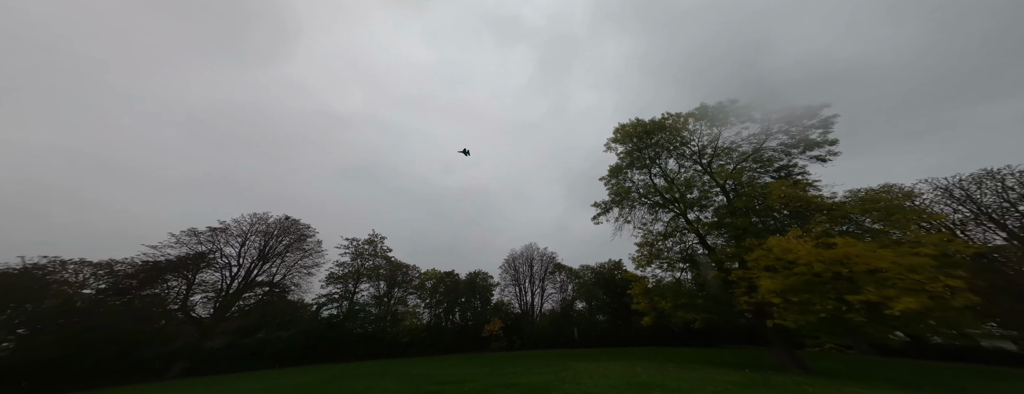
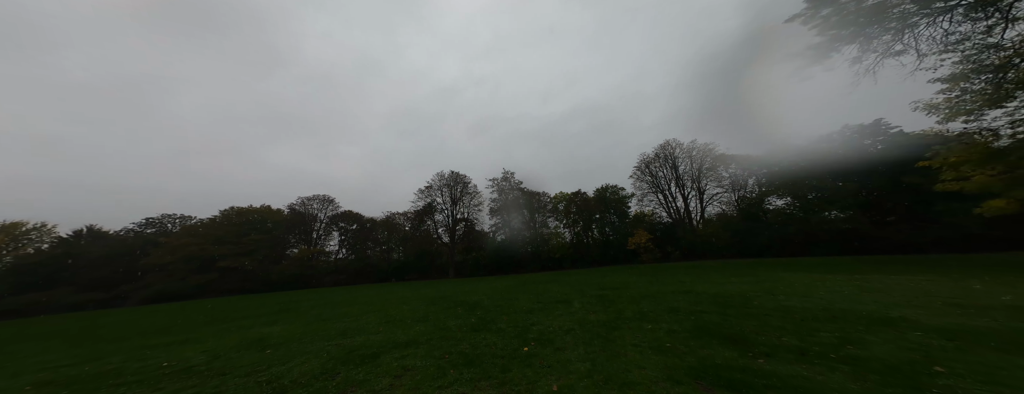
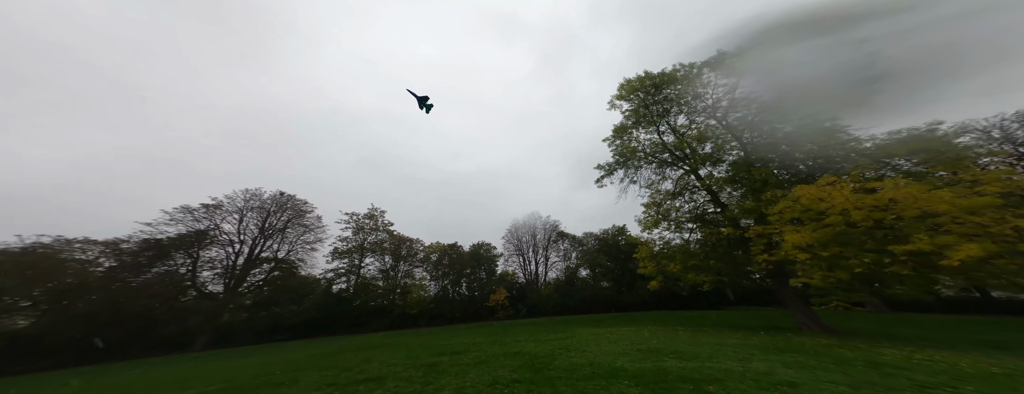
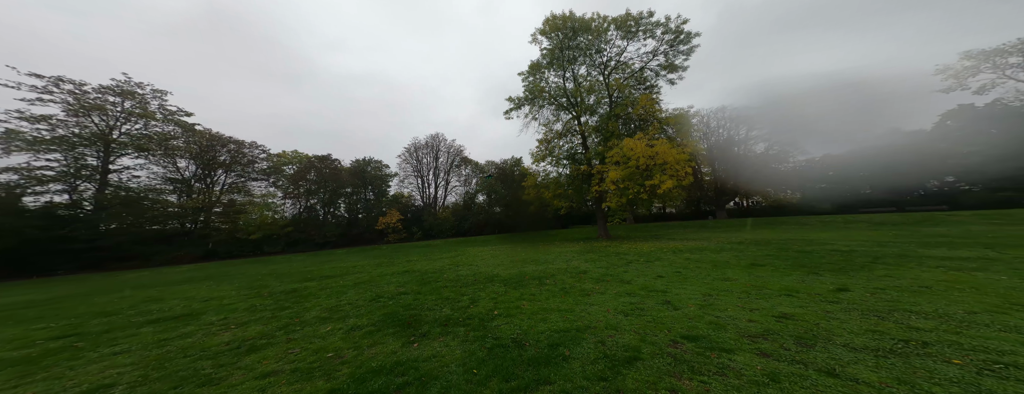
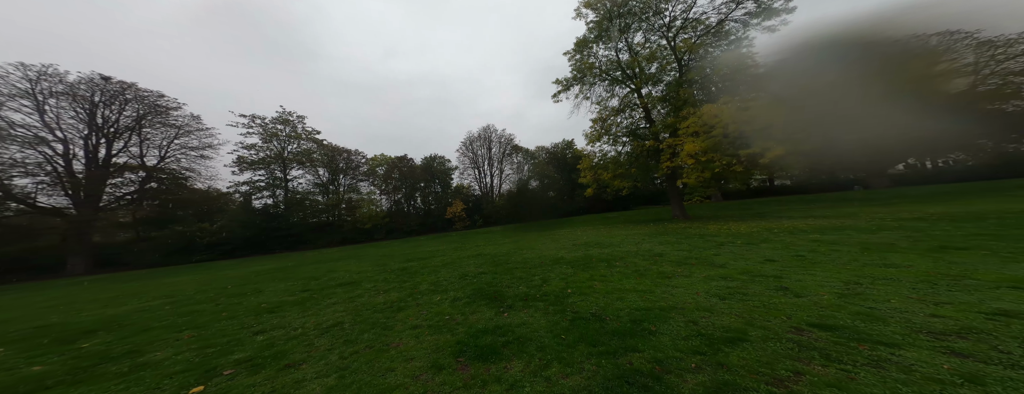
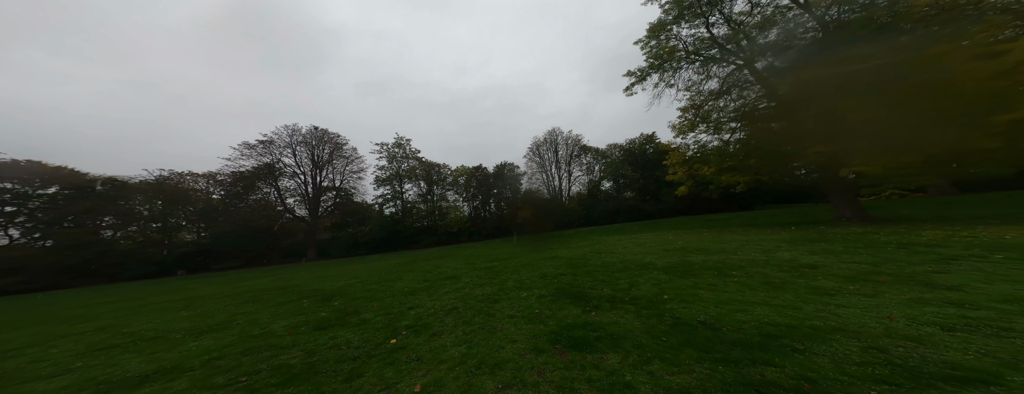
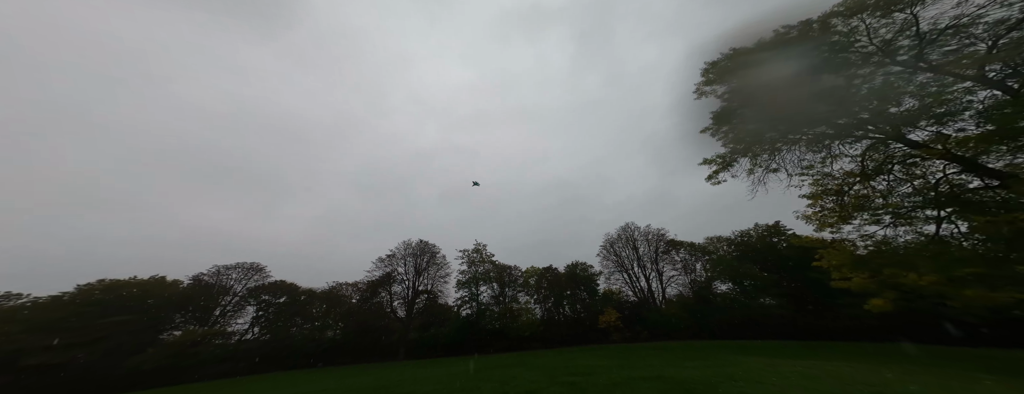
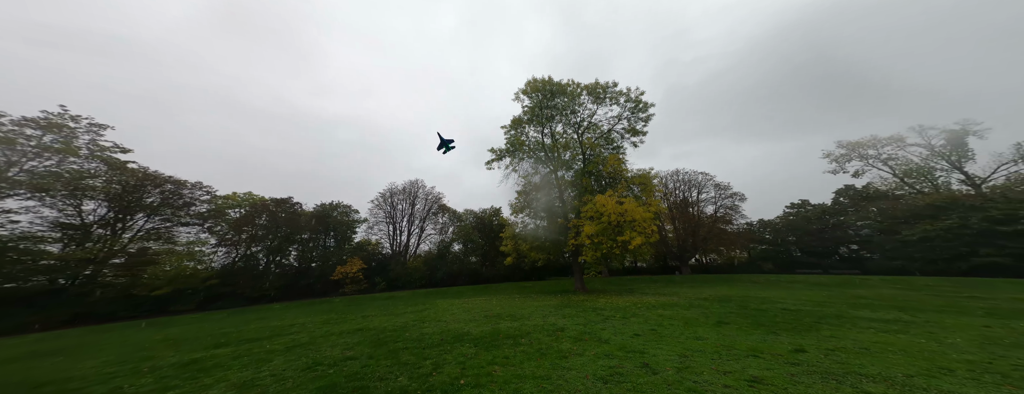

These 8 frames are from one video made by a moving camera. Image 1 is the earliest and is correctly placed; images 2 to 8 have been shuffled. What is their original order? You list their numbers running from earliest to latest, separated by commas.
7, 2, 6, 5, 4, 8, 3
